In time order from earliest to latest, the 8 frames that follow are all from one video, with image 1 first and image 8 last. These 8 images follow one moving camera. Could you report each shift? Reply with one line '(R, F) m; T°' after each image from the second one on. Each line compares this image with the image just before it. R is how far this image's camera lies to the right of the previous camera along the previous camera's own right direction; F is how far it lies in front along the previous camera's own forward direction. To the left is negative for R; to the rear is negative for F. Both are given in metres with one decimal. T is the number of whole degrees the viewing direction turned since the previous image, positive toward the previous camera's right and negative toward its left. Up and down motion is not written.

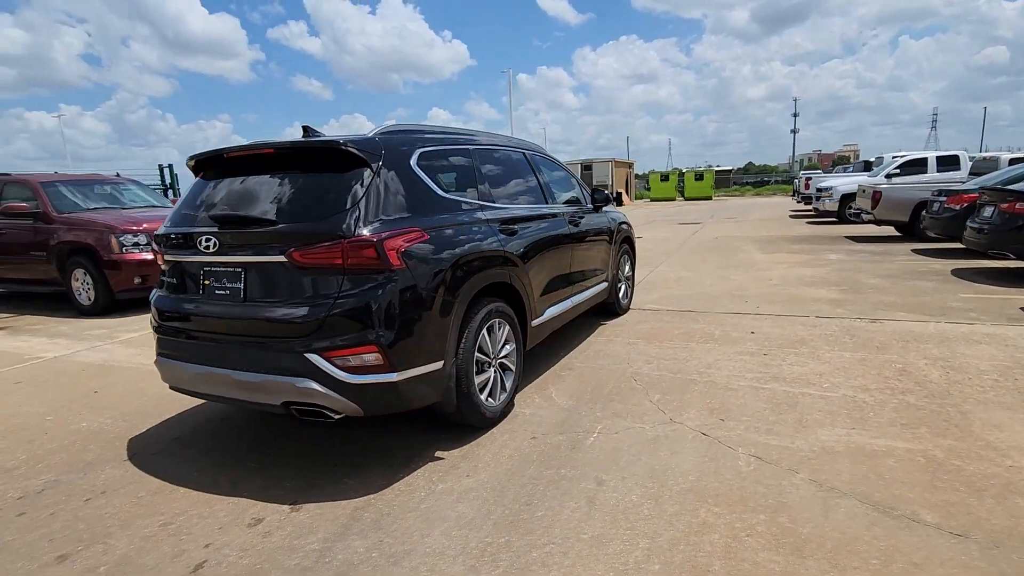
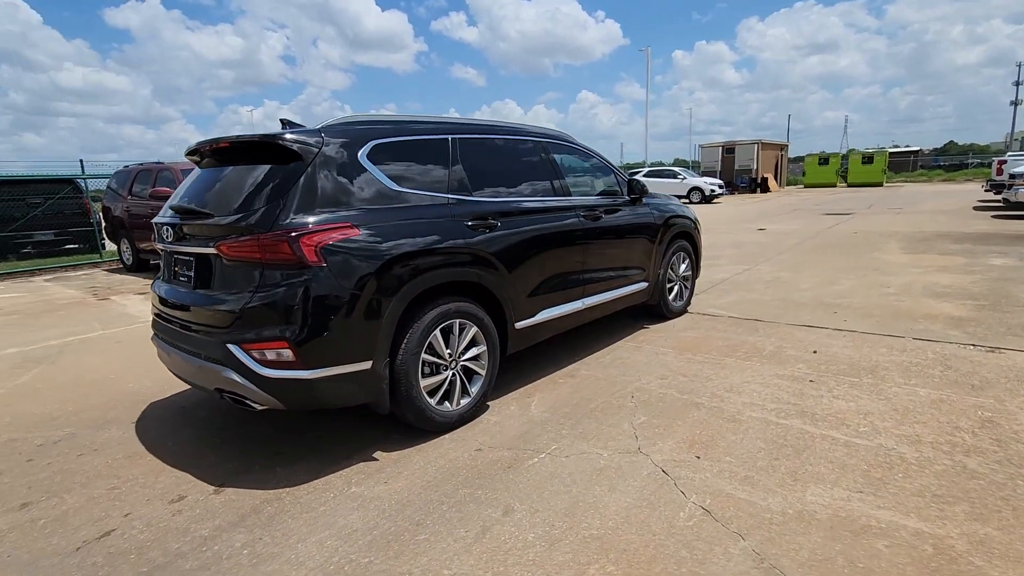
(+1.1, +0.4) m; -15°
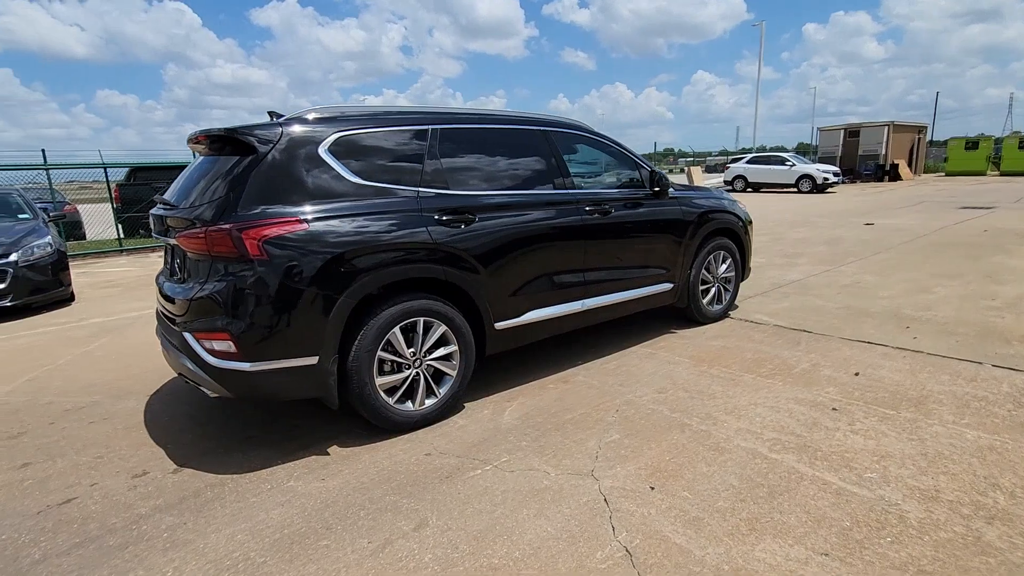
(+0.8, +0.3) m; -11°
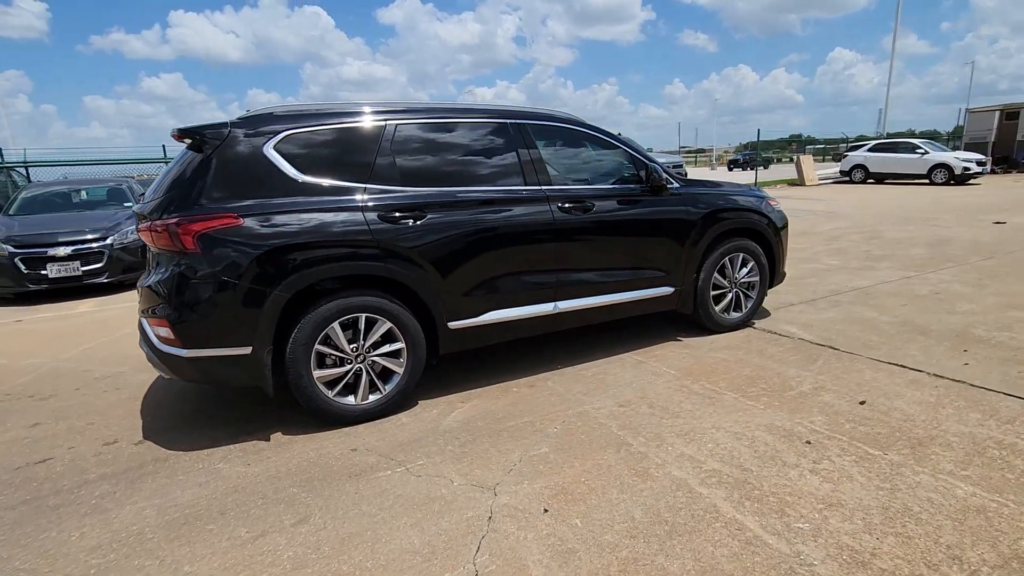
(+1.0, +0.2) m; -11°
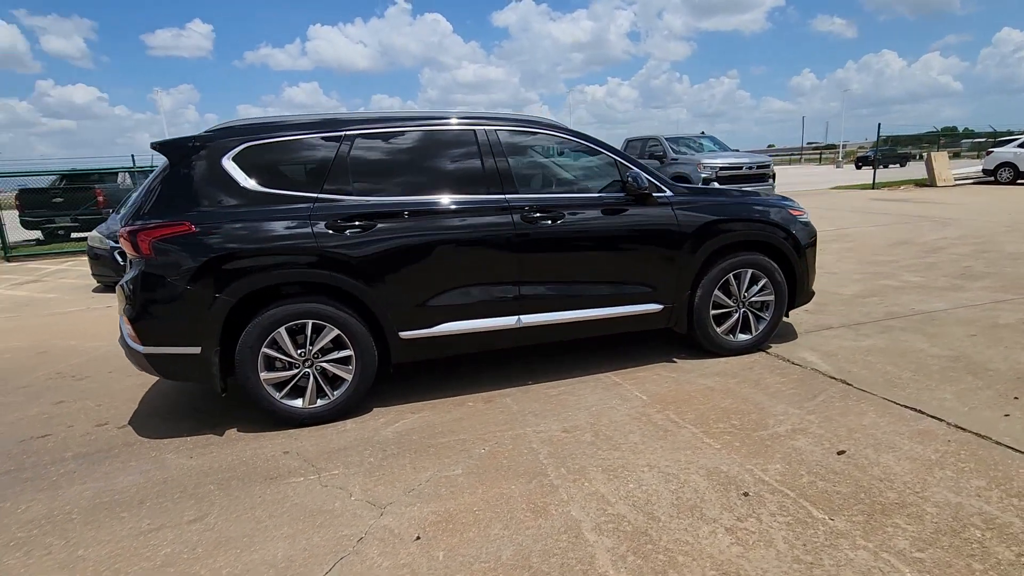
(+1.0, +0.2) m; -11°
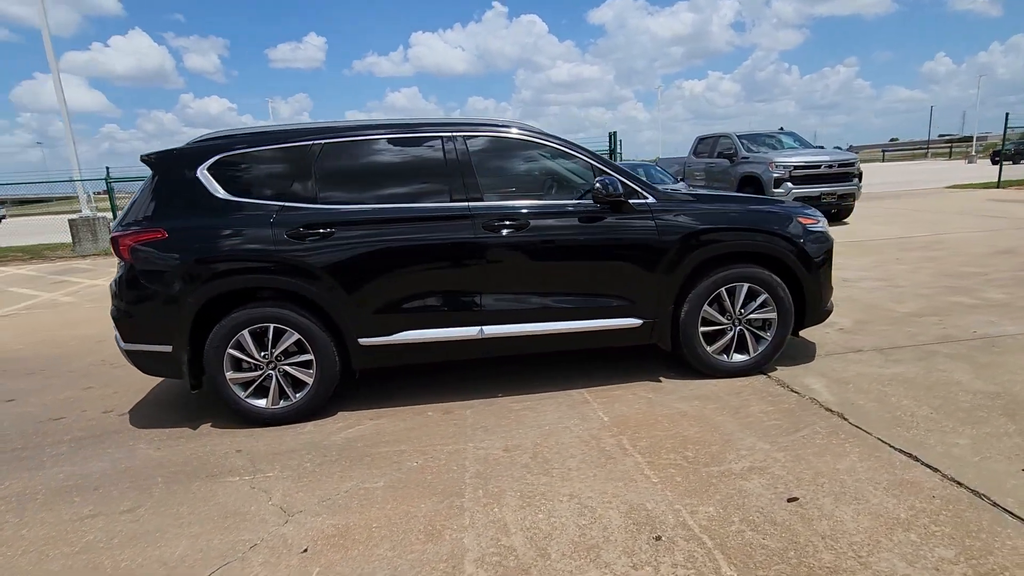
(+0.9, +0.2) m; -9°
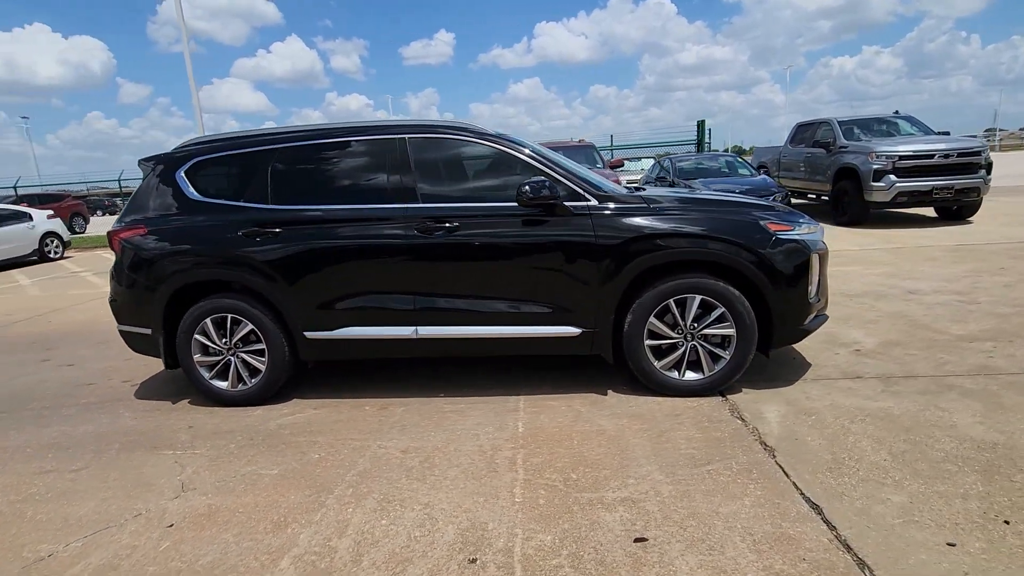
(+1.3, +0.2) m; -12°
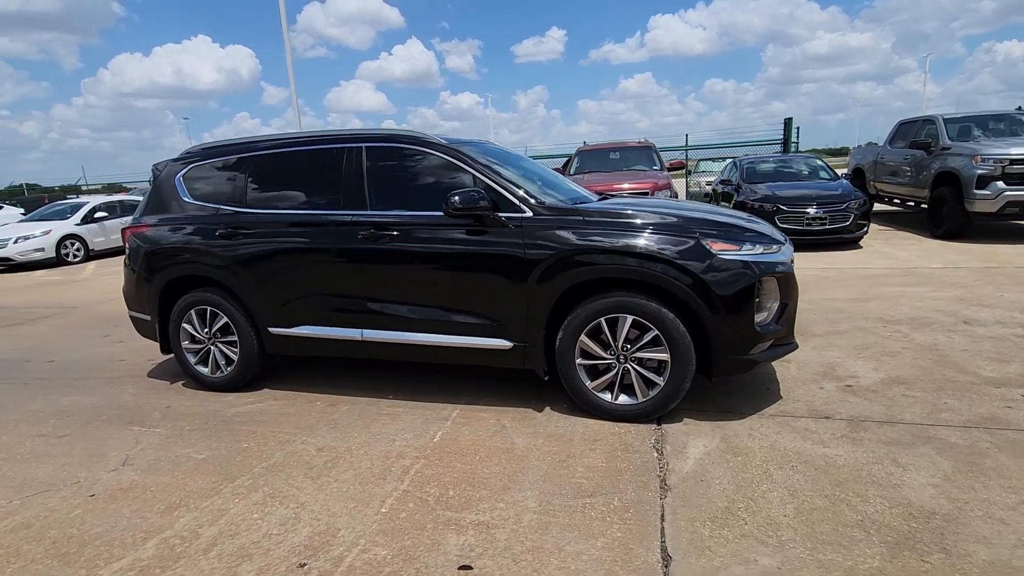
(+1.1, +0.1) m; -10°
